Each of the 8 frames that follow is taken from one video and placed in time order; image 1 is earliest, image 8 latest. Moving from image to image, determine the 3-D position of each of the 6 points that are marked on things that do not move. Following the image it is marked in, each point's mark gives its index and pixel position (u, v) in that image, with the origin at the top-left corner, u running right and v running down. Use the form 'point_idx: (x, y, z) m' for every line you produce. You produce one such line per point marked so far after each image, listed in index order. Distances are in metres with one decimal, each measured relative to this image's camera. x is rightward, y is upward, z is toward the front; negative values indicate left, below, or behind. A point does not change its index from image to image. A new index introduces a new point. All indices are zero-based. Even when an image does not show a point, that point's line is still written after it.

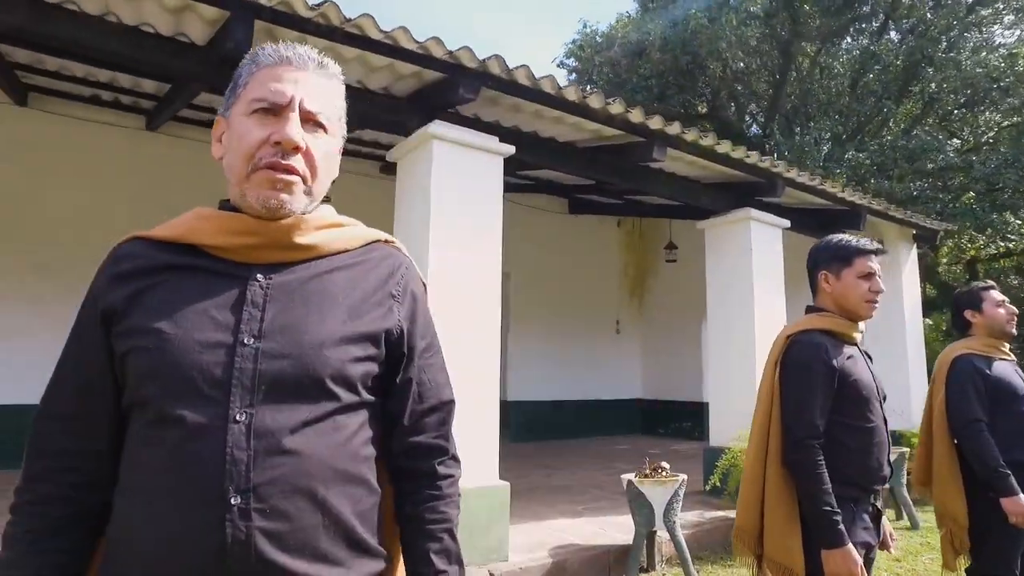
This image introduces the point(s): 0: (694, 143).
0: (+1.3, +1.0, +4.4) m
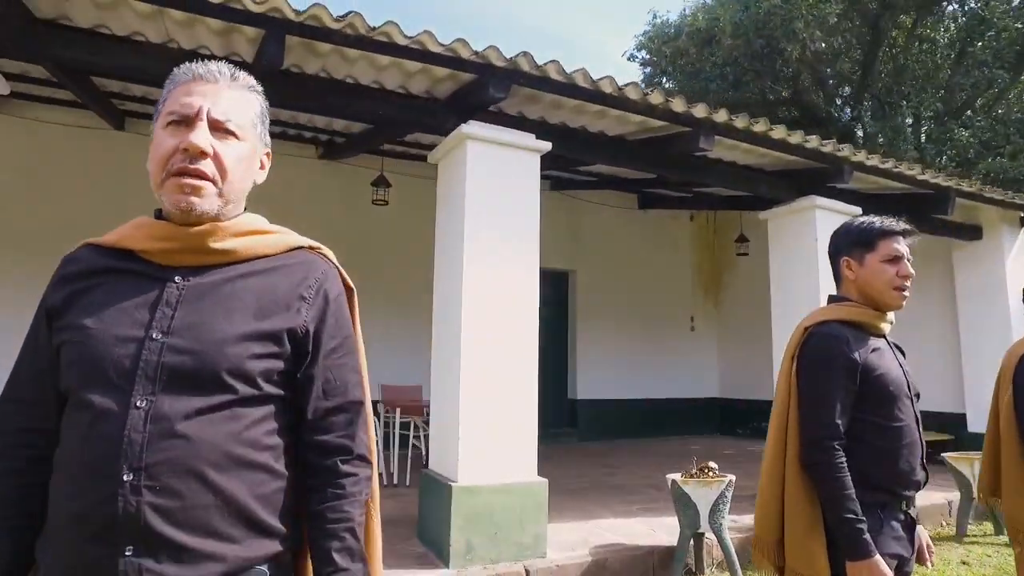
0: (+1.6, +1.1, +4.2) m
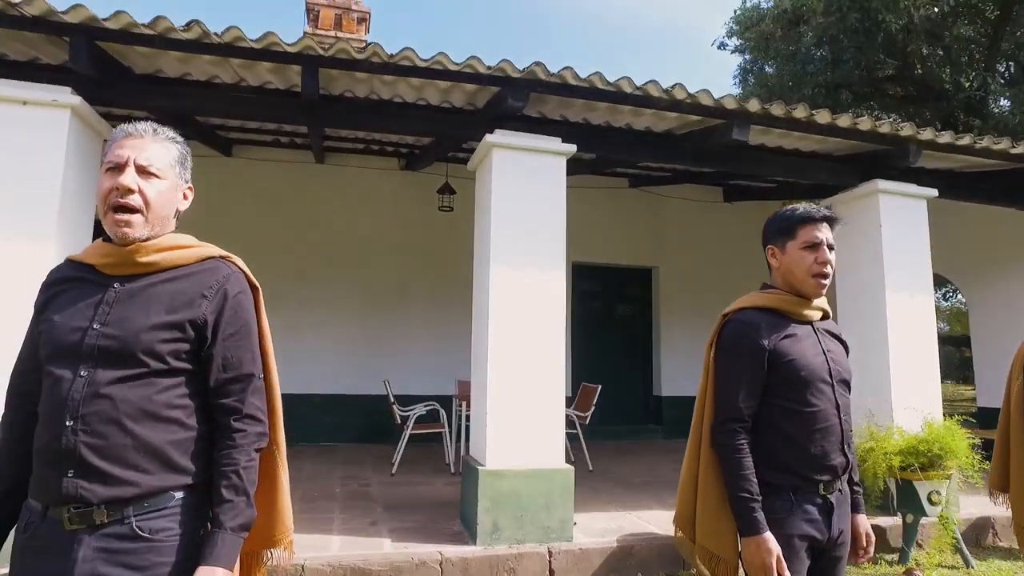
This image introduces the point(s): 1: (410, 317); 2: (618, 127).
0: (+1.8, +1.1, +4.1) m
1: (-1.0, -0.3, +6.3) m
2: (+0.8, +1.2, +4.5) m
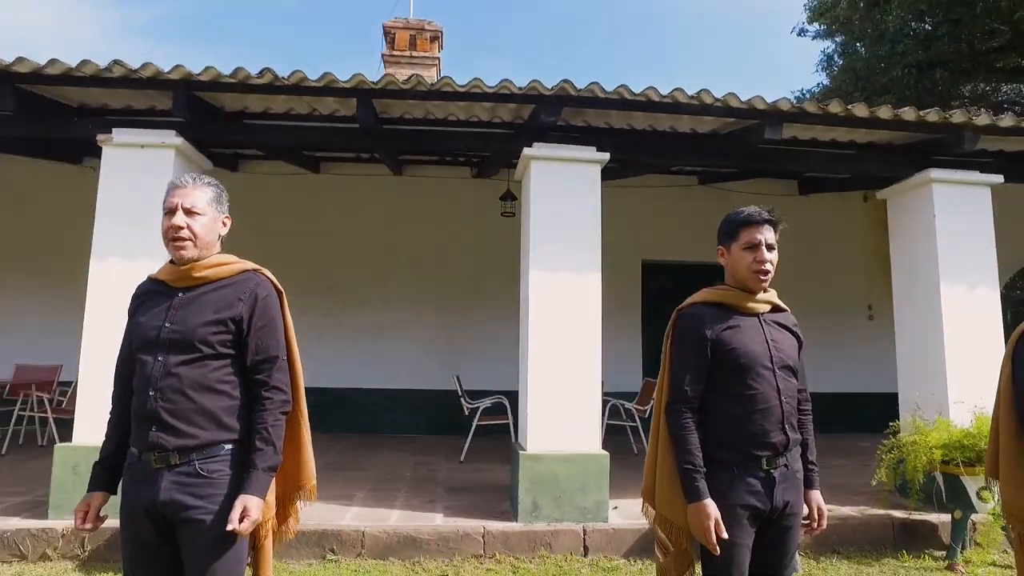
0: (+2.1, +1.2, +4.1) m
1: (-0.3, -0.3, +6.8) m
2: (+1.1, +1.2, +4.7) m
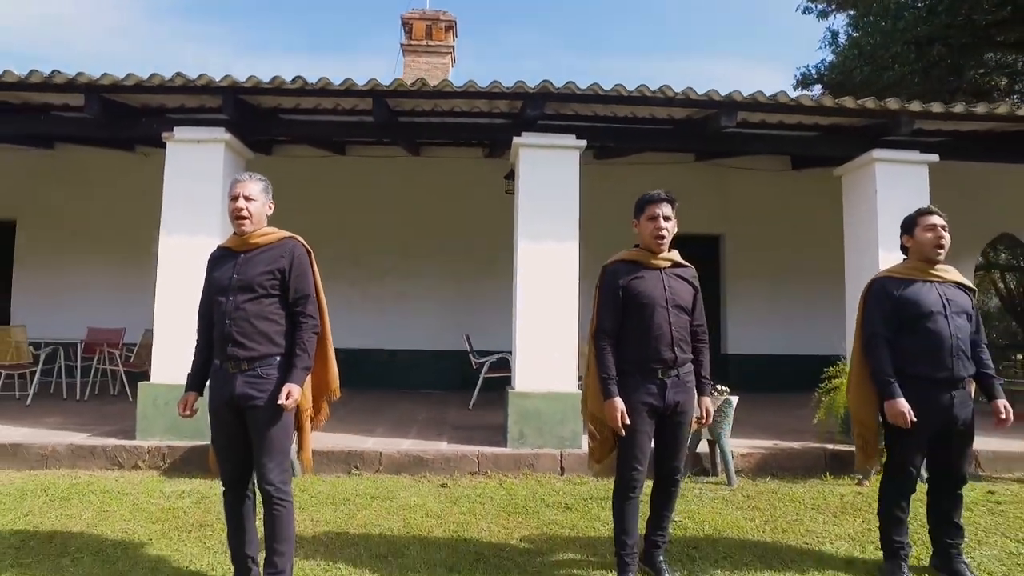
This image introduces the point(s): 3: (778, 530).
0: (+2.0, +1.4, +4.8) m
1: (-0.3, +0.1, +7.6) m
2: (+1.1, +1.5, +5.4) m
3: (+1.5, -1.3, +3.3) m
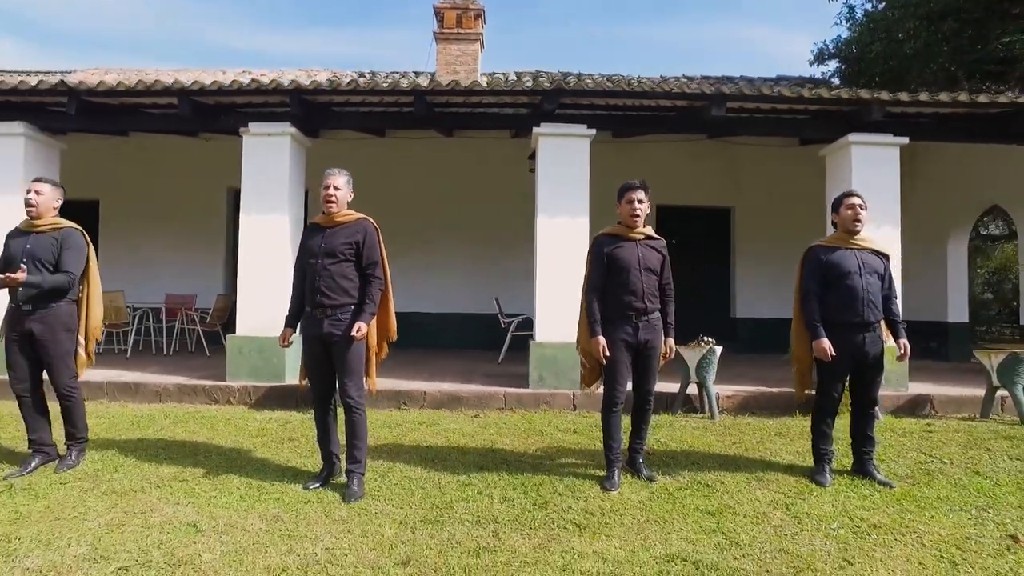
0: (+2.2, +1.7, +5.5) m
1: (+0.1, +0.5, +8.4) m
2: (+1.3, +1.8, +6.1) m
3: (+1.6, -1.1, +4.2) m
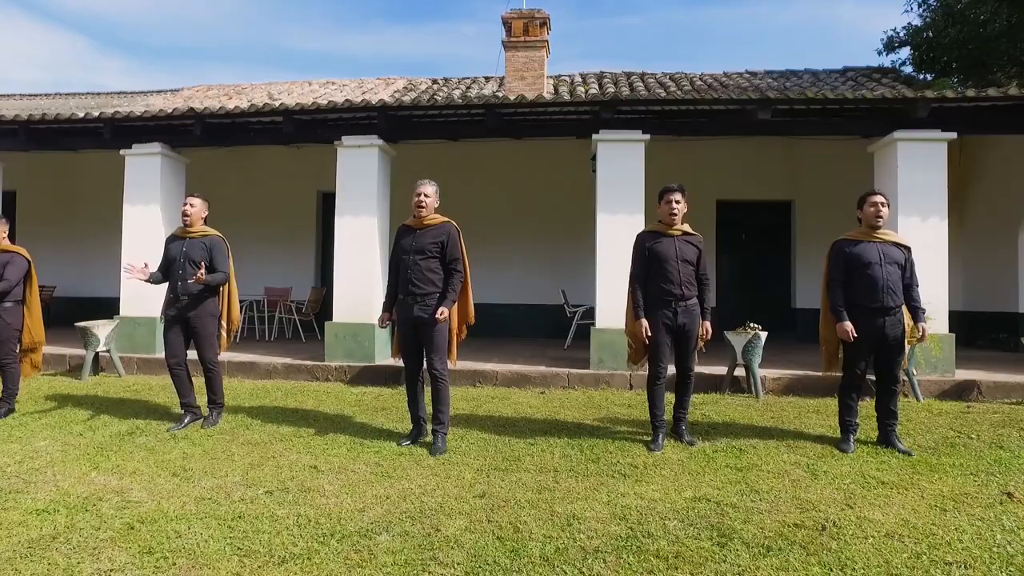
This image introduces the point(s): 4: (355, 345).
0: (+2.7, +1.8, +5.8) m
1: (+1.0, +0.6, +9.0) m
2: (+1.9, +1.9, +6.6) m
3: (+2.0, -1.0, +4.7) m
4: (-1.7, -0.6, +6.5) m
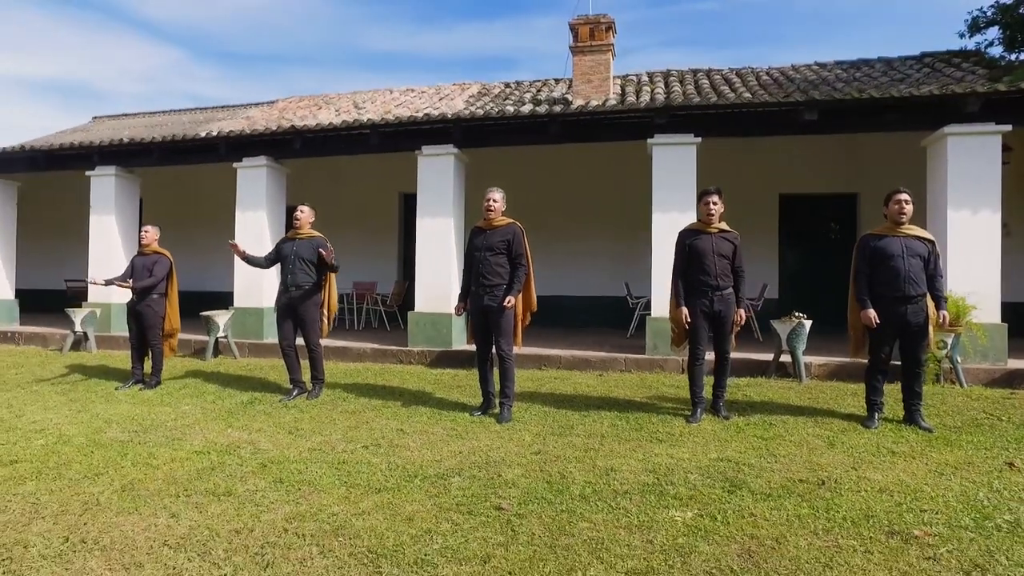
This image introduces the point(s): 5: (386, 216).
0: (+3.3, +1.9, +6.1) m
1: (+2.0, +0.7, +9.5) m
2: (+2.6, +2.0, +6.9) m
3: (+2.5, -0.9, +5.1) m
4: (-0.9, -0.5, +7.4) m
5: (-2.2, +1.2, +10.8) m
